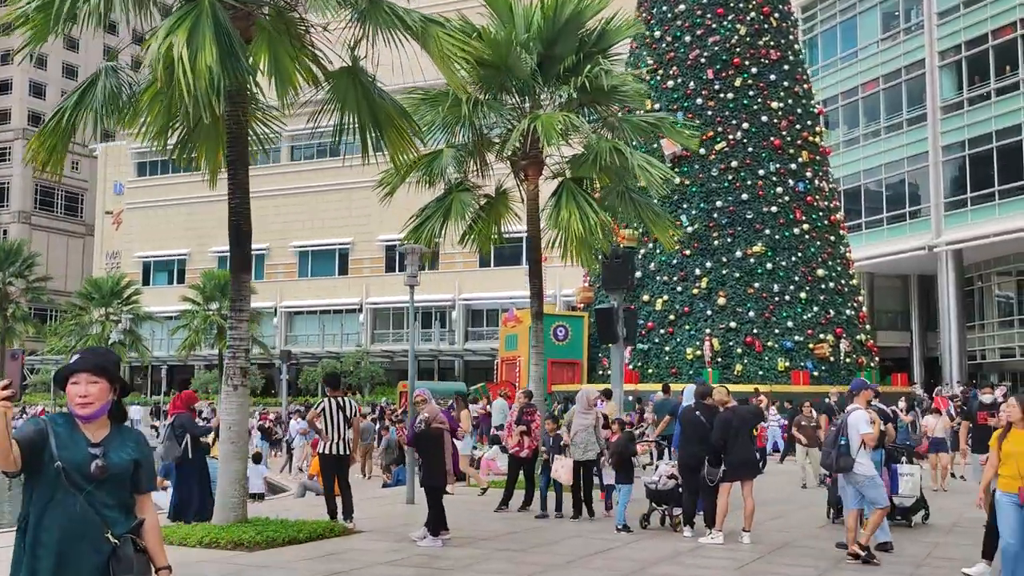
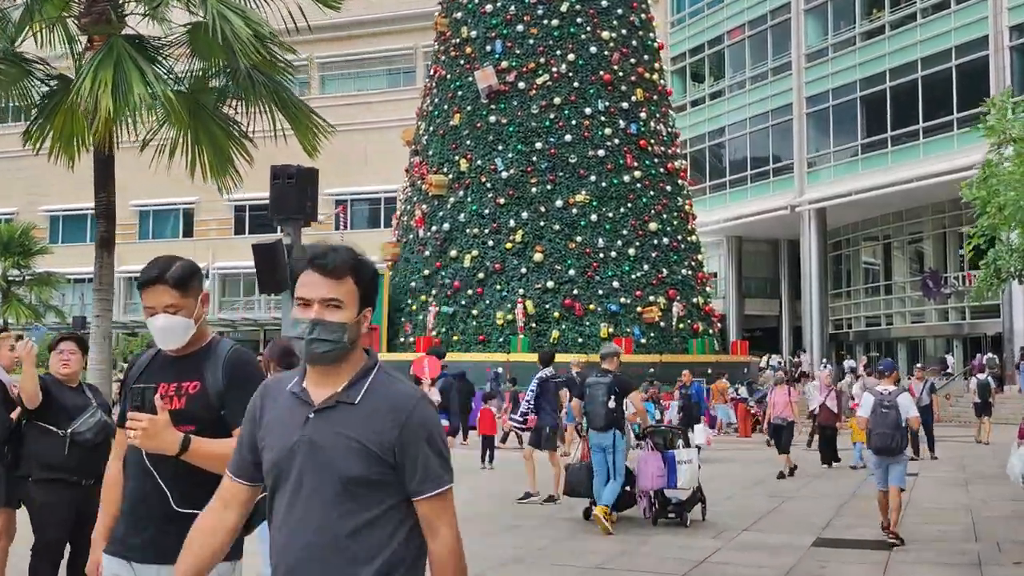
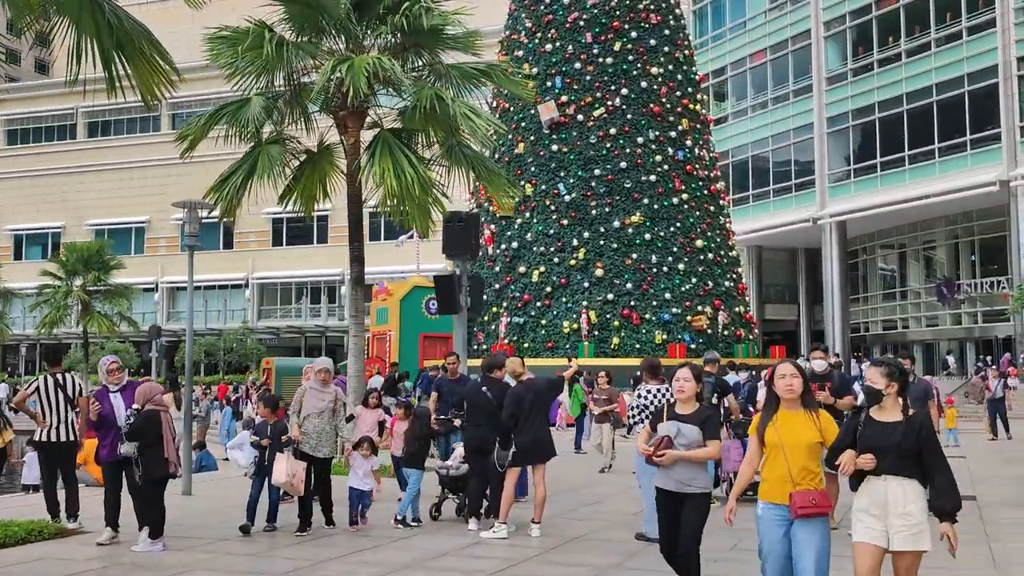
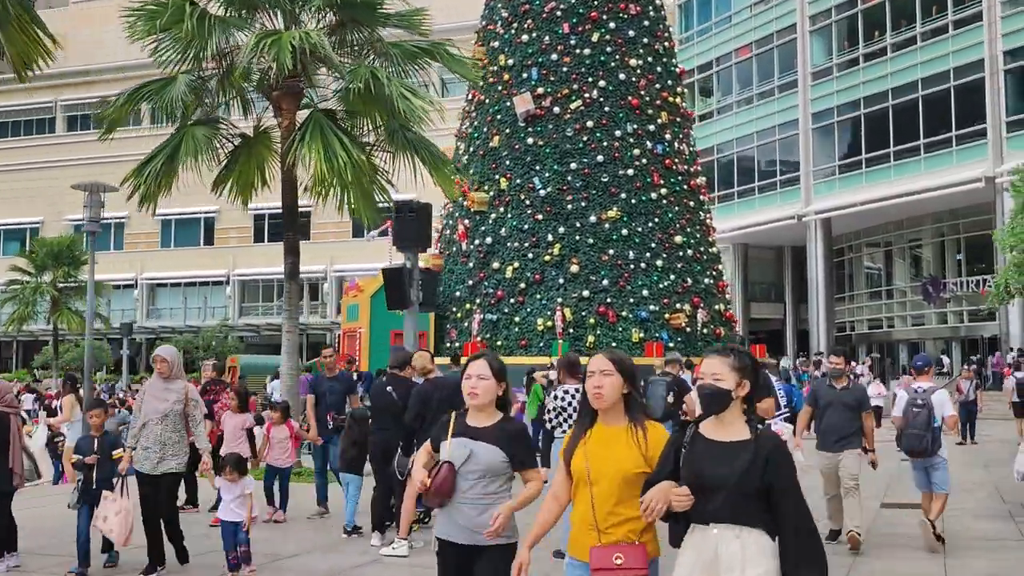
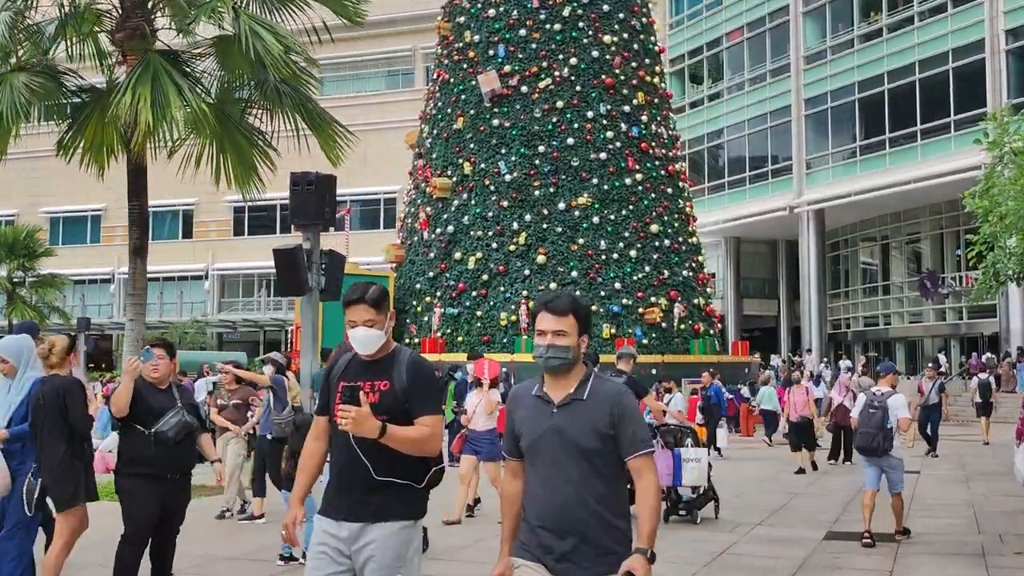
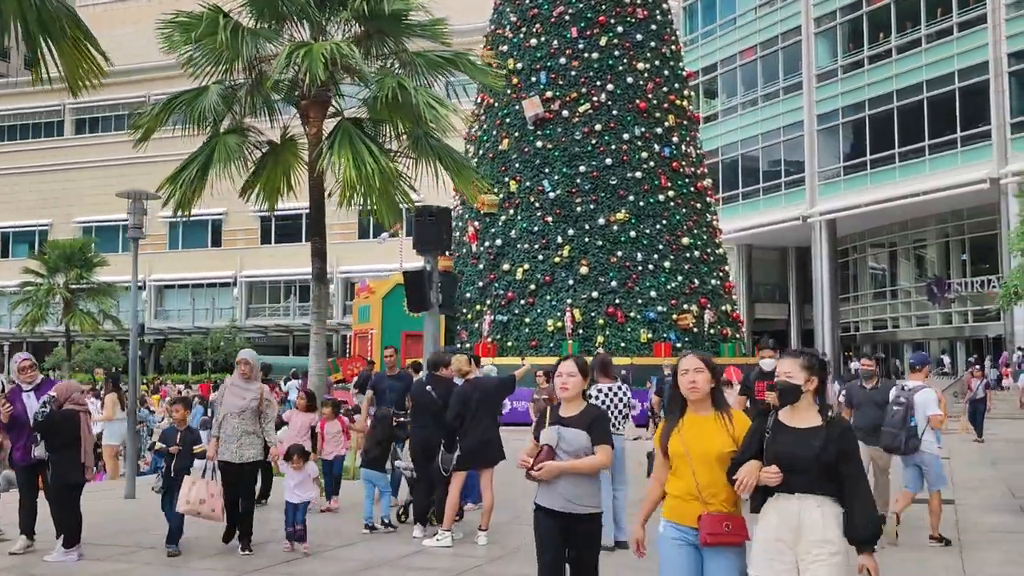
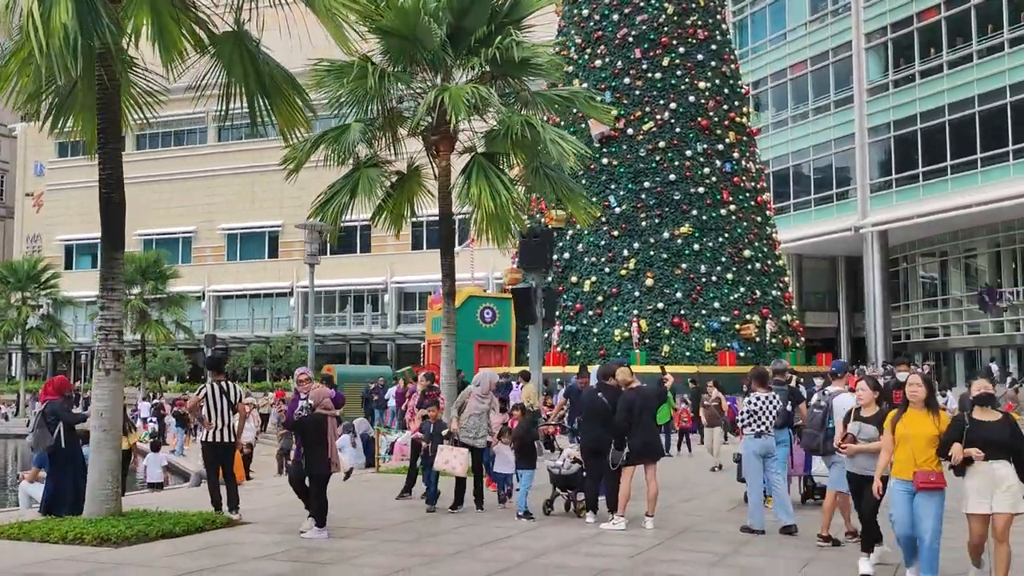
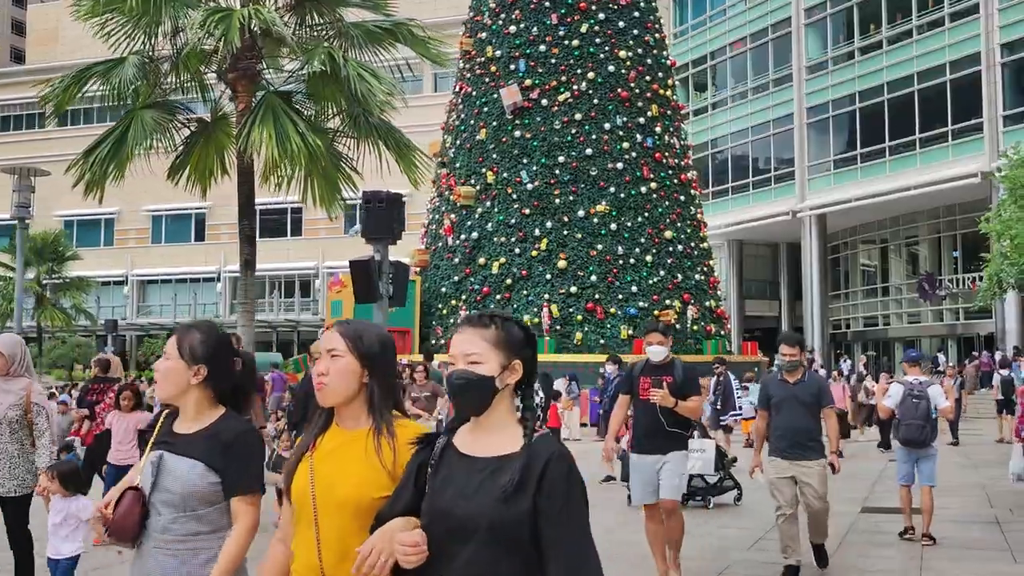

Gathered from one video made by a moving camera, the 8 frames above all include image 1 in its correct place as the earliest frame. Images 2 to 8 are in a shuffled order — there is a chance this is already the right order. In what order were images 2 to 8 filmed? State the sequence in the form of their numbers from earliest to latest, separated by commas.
7, 3, 6, 4, 8, 5, 2
